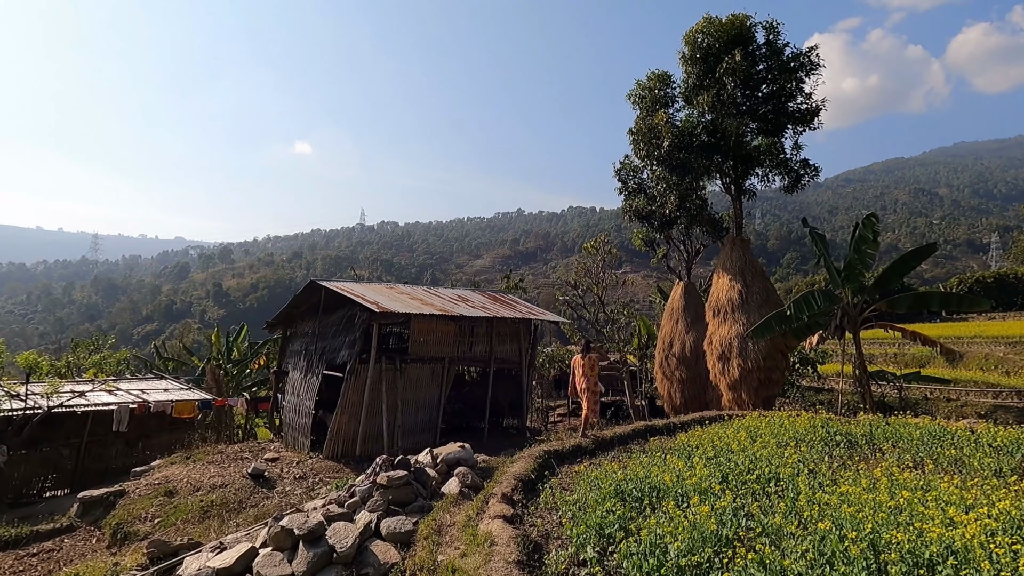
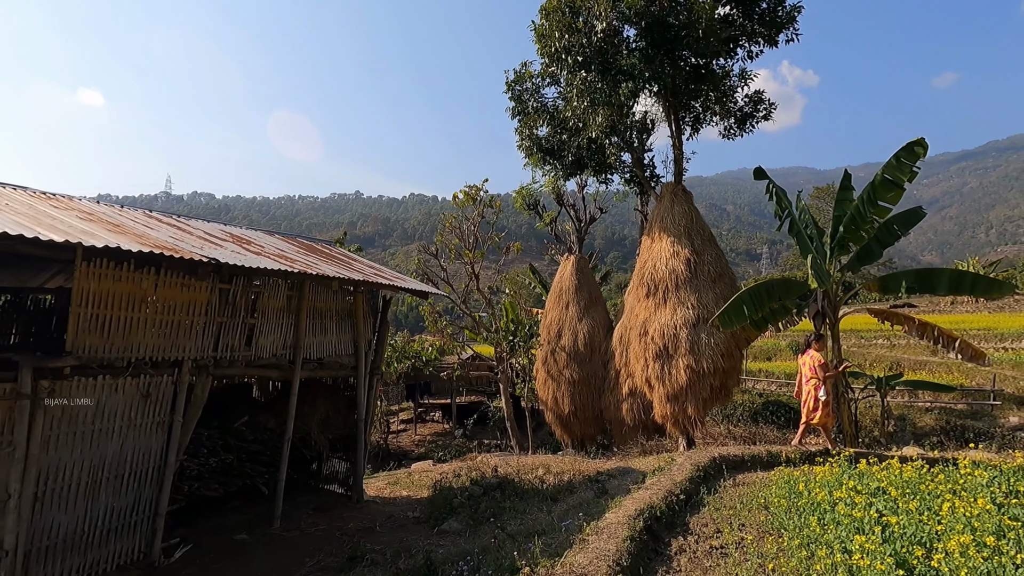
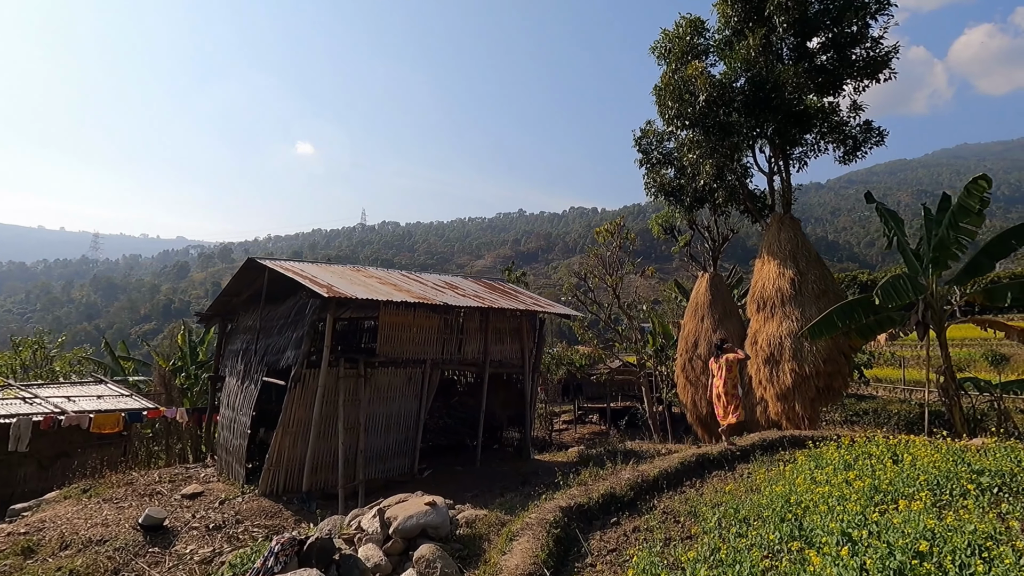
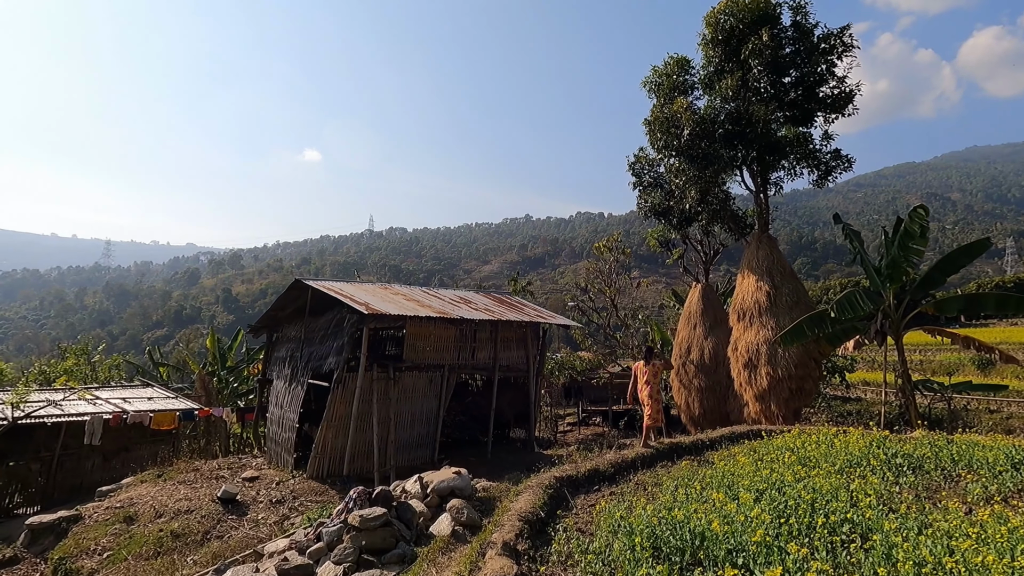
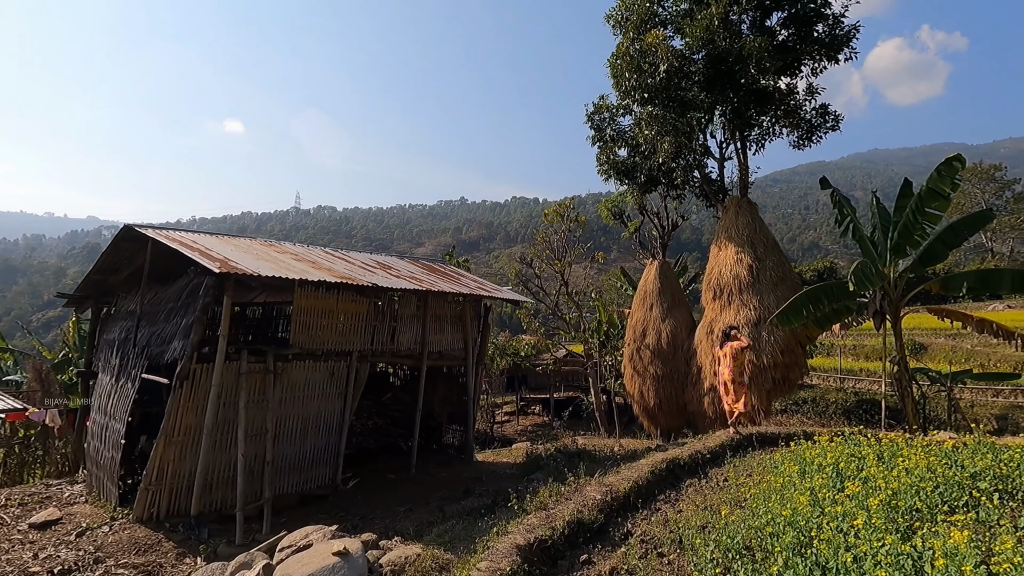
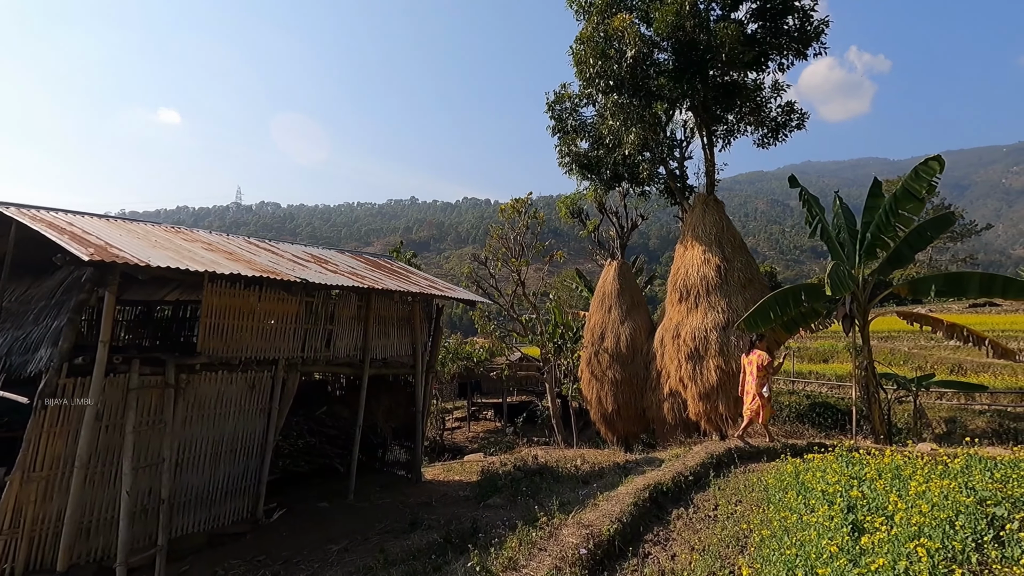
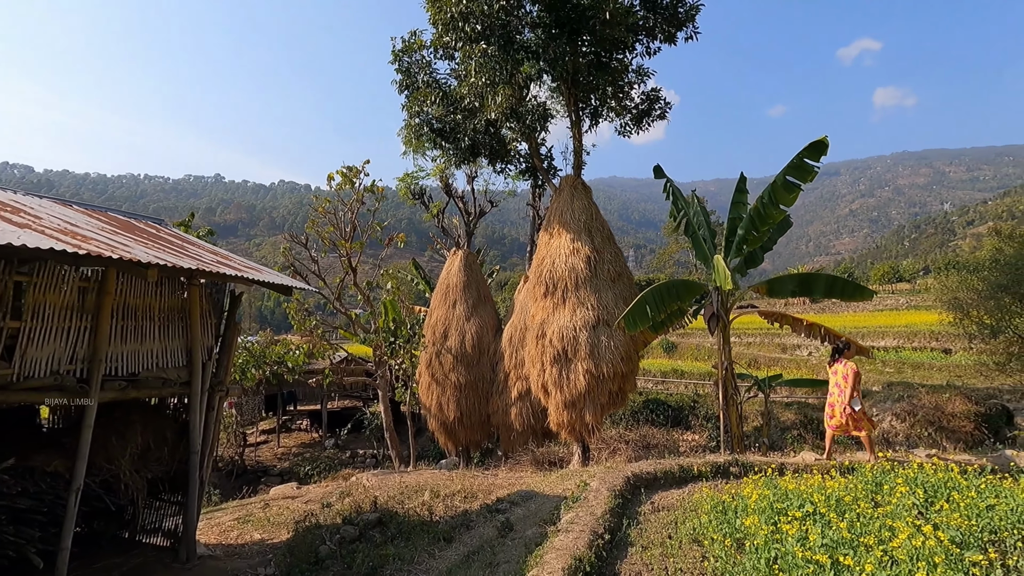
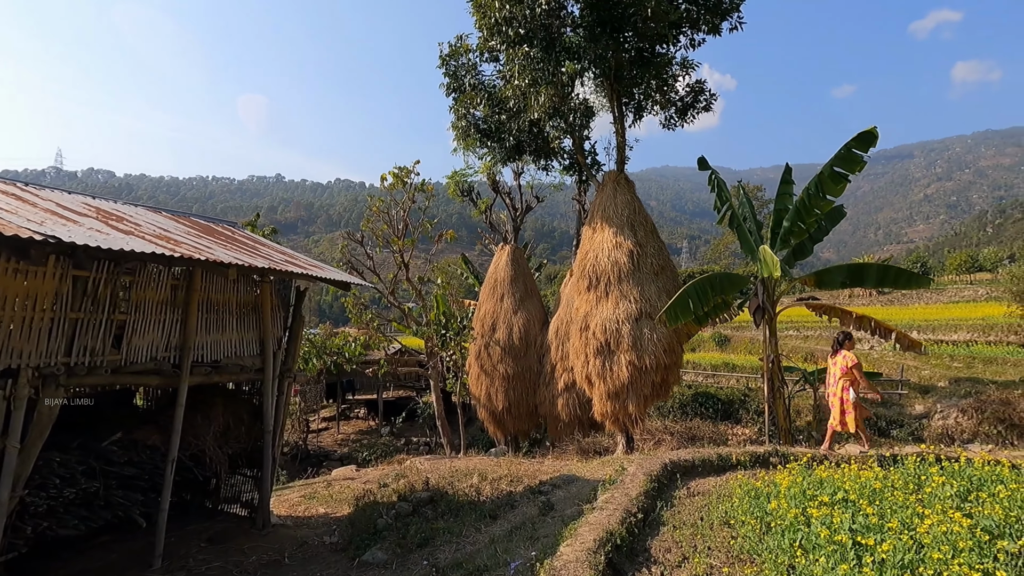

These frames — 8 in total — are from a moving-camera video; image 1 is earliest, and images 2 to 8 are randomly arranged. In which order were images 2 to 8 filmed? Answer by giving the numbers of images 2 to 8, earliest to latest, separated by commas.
4, 3, 5, 6, 2, 8, 7
